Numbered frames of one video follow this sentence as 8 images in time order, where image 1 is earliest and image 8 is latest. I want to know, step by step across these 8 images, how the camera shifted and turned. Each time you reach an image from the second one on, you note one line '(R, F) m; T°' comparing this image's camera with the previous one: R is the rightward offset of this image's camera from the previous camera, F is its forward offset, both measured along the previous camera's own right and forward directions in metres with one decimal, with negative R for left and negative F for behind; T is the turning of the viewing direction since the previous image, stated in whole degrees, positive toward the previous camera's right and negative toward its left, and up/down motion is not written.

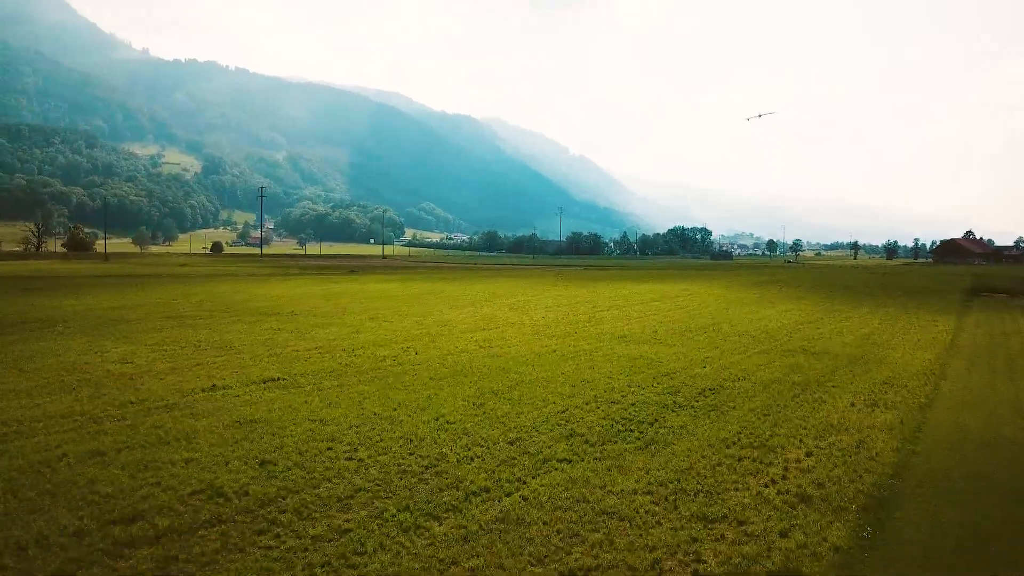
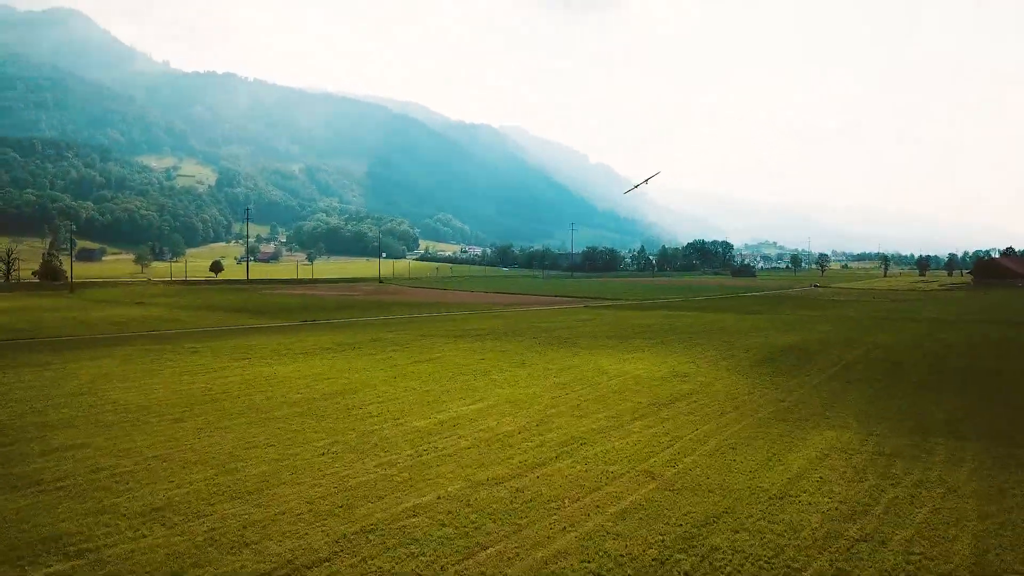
(+2.6, +8.5) m; -2°
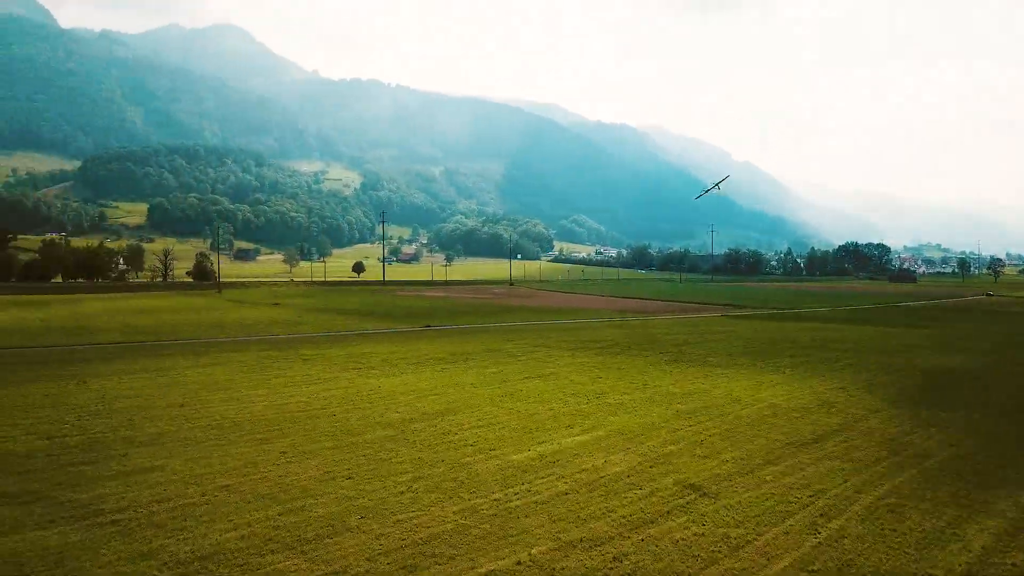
(+0.6, +2.5) m; -10°
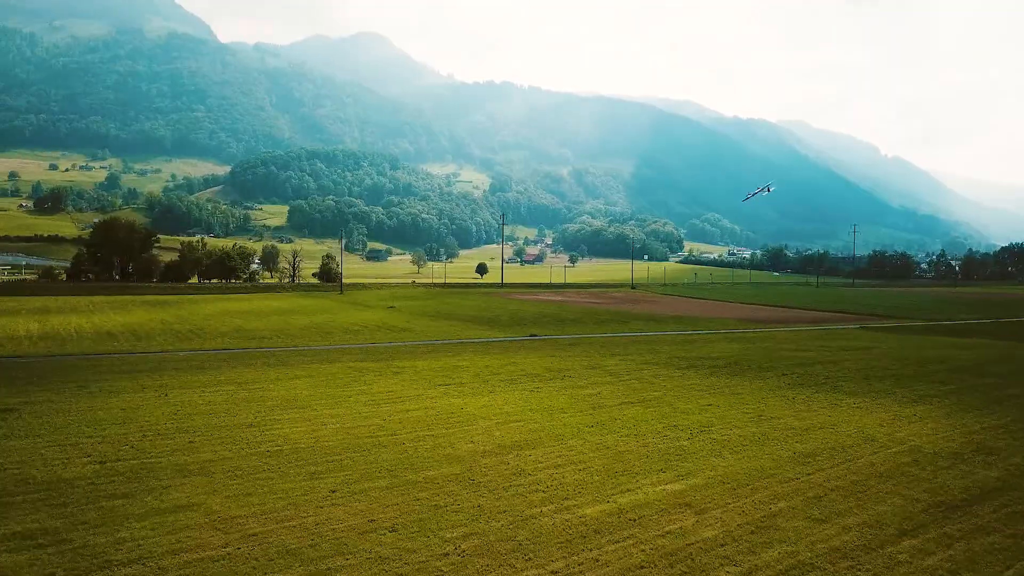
(+1.0, +2.7) m; -9°
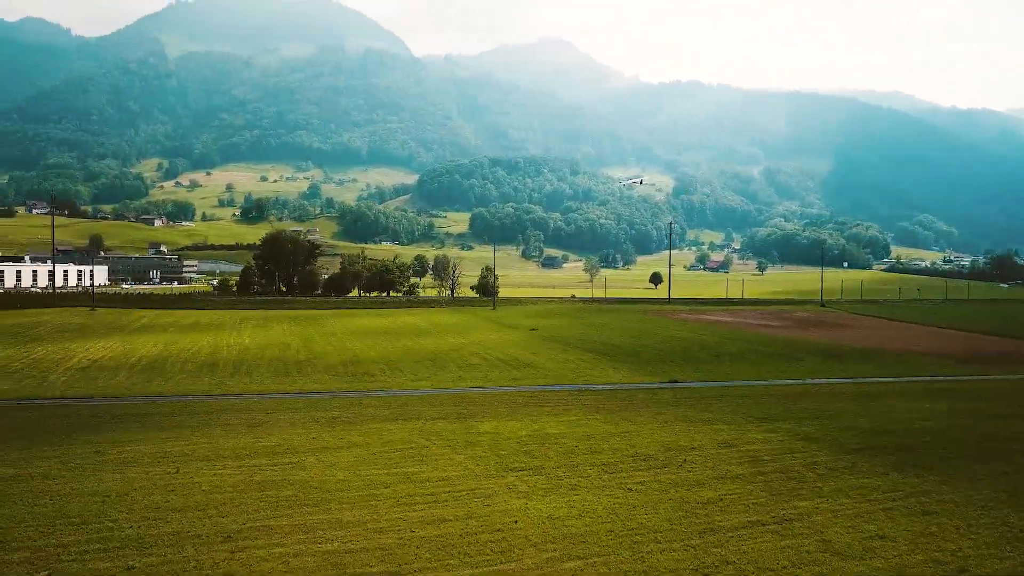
(+2.5, +7.2) m; -13°
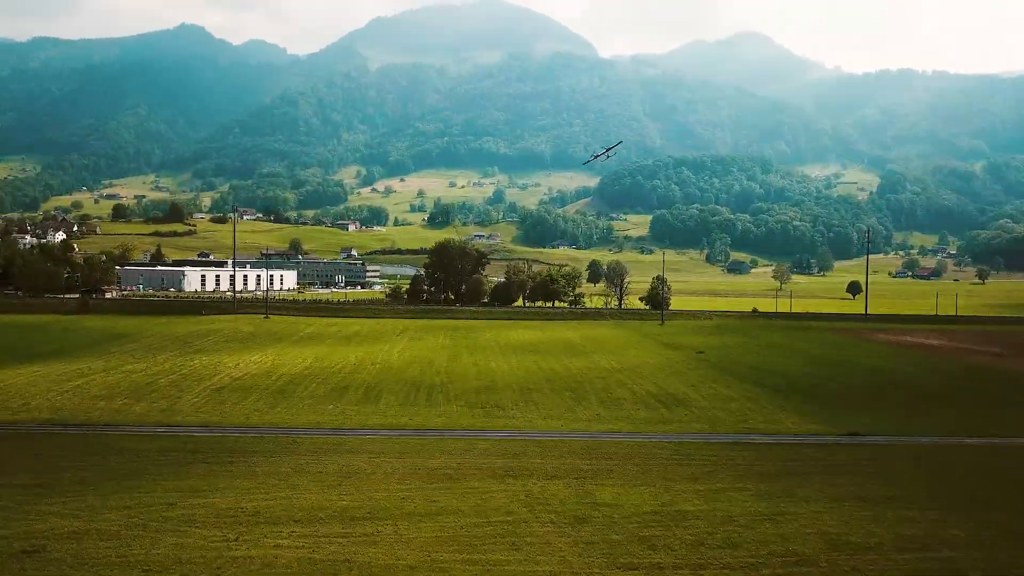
(+1.7, +4.6) m; -13°
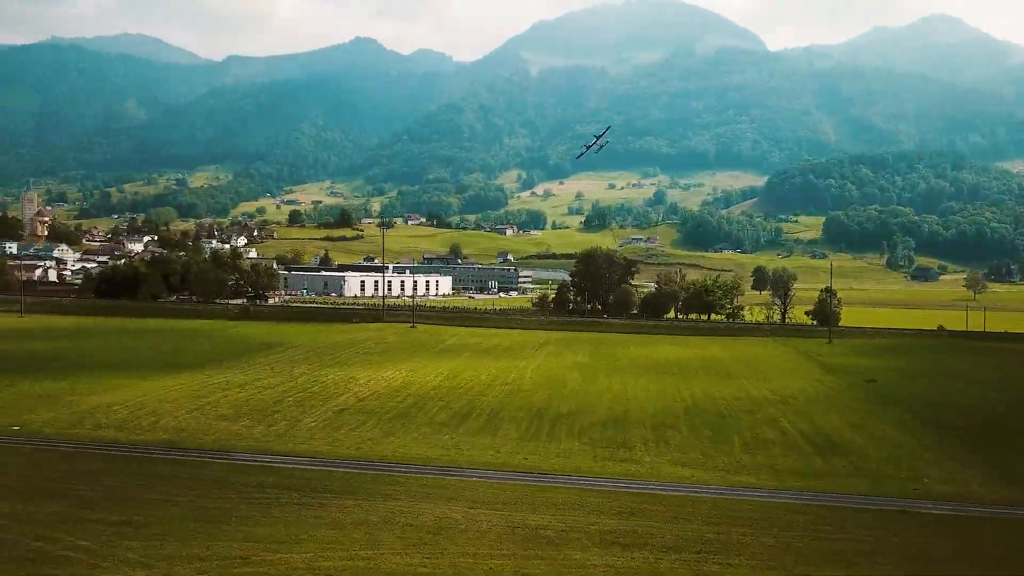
(+1.4, +3.1) m; -11°
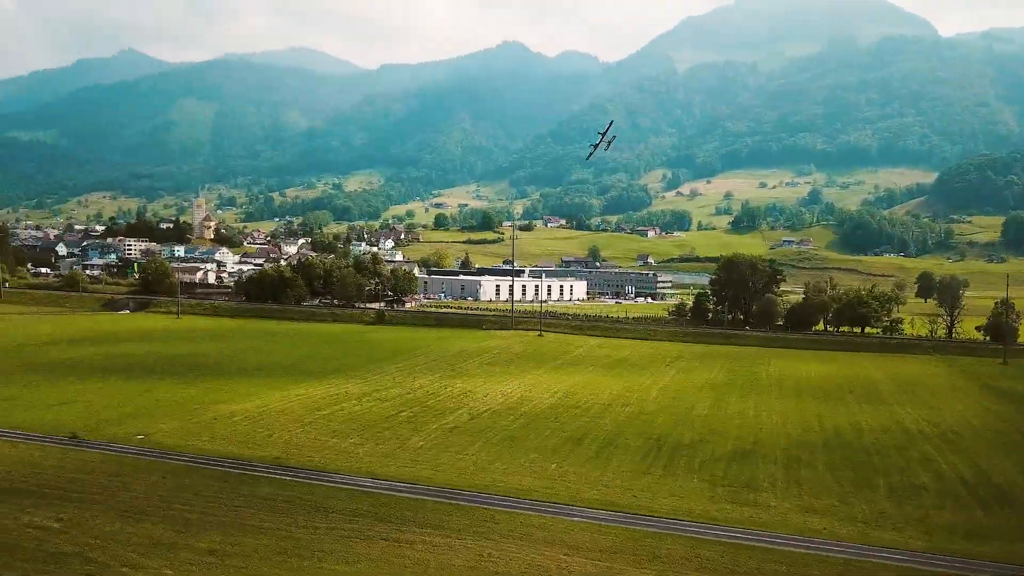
(+1.2, +2.1) m; -10°
